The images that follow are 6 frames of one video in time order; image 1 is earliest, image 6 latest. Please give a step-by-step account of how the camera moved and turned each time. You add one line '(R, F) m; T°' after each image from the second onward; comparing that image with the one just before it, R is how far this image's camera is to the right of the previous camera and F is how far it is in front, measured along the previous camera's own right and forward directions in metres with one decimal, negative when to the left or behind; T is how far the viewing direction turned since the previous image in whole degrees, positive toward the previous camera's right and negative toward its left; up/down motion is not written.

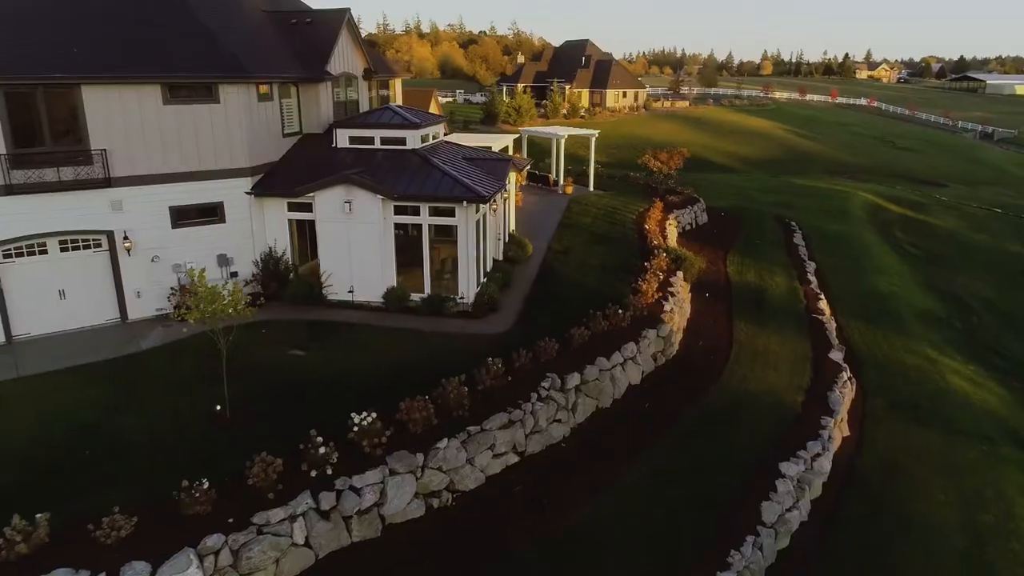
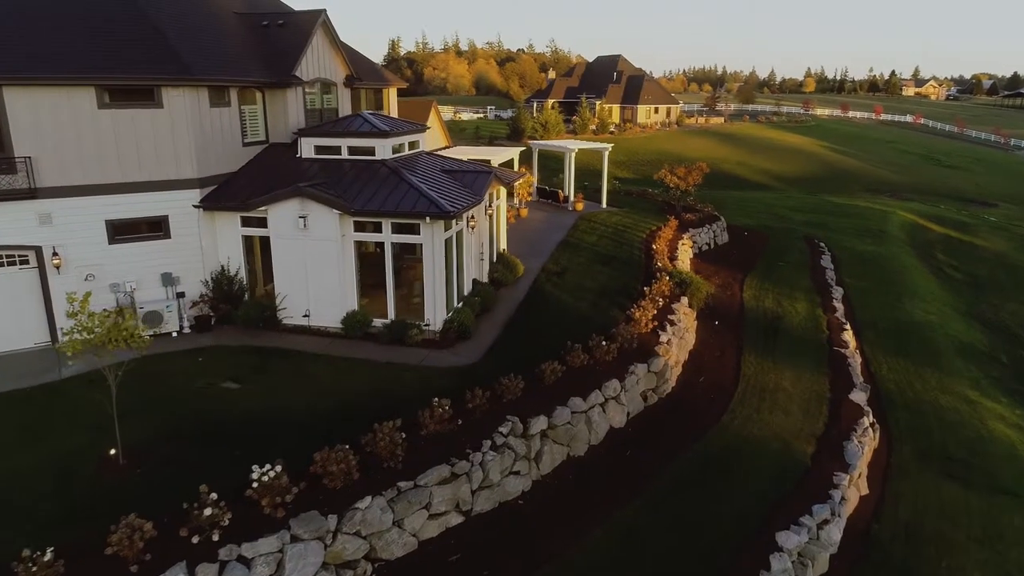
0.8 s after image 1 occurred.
(+1.4, +1.9) m; -3°
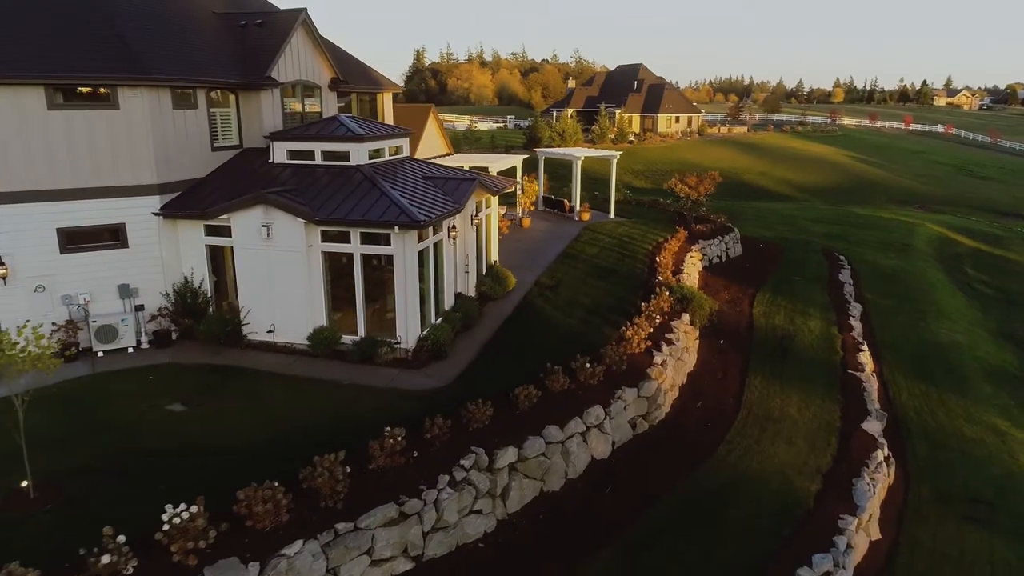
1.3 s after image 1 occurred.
(+0.9, +1.2) m; -2°
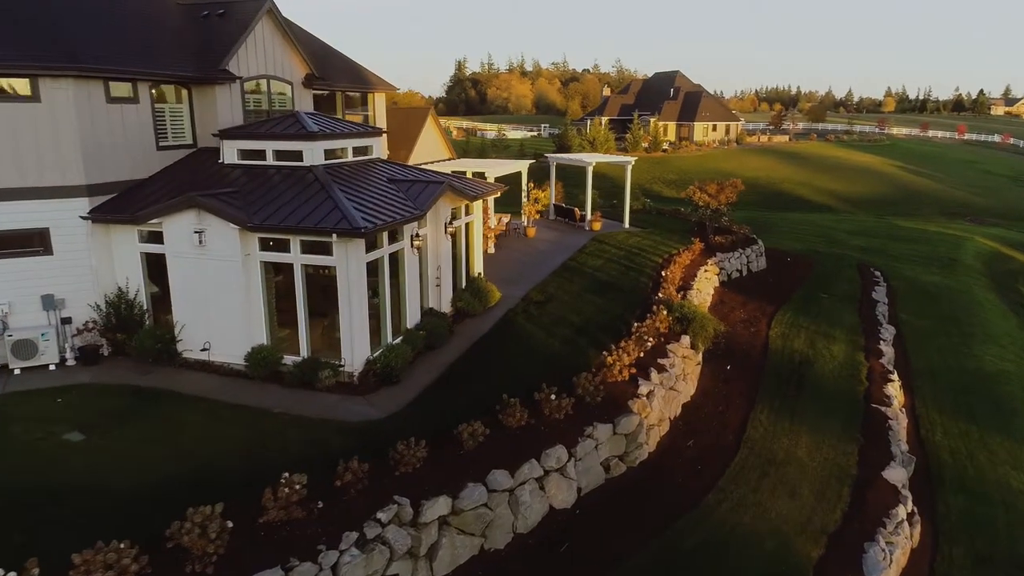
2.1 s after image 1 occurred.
(+1.4, +1.8) m; -3°
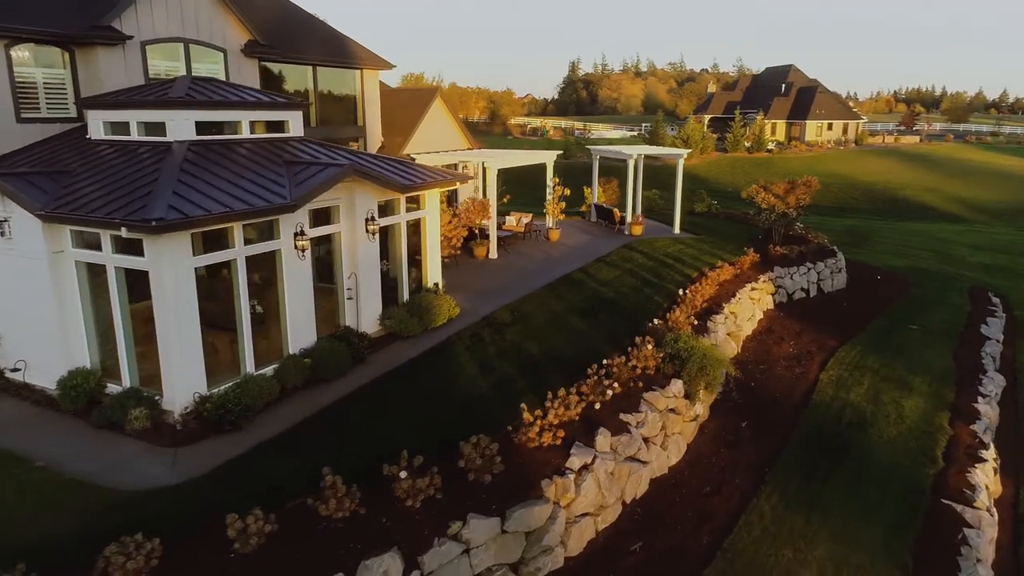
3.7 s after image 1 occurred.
(+3.1, +4.0) m; -9°
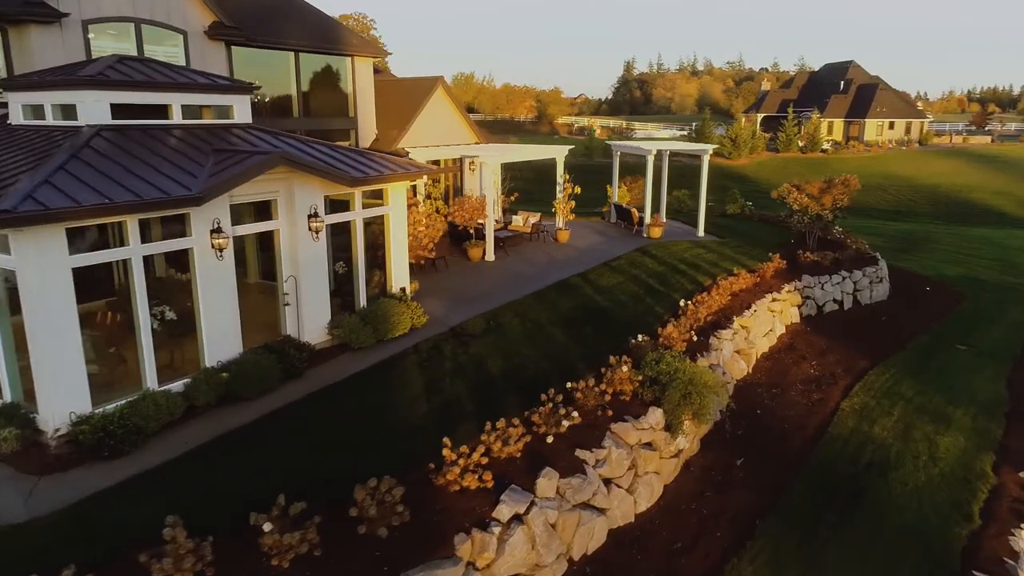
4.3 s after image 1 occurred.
(+1.5, +1.7) m; -4°
